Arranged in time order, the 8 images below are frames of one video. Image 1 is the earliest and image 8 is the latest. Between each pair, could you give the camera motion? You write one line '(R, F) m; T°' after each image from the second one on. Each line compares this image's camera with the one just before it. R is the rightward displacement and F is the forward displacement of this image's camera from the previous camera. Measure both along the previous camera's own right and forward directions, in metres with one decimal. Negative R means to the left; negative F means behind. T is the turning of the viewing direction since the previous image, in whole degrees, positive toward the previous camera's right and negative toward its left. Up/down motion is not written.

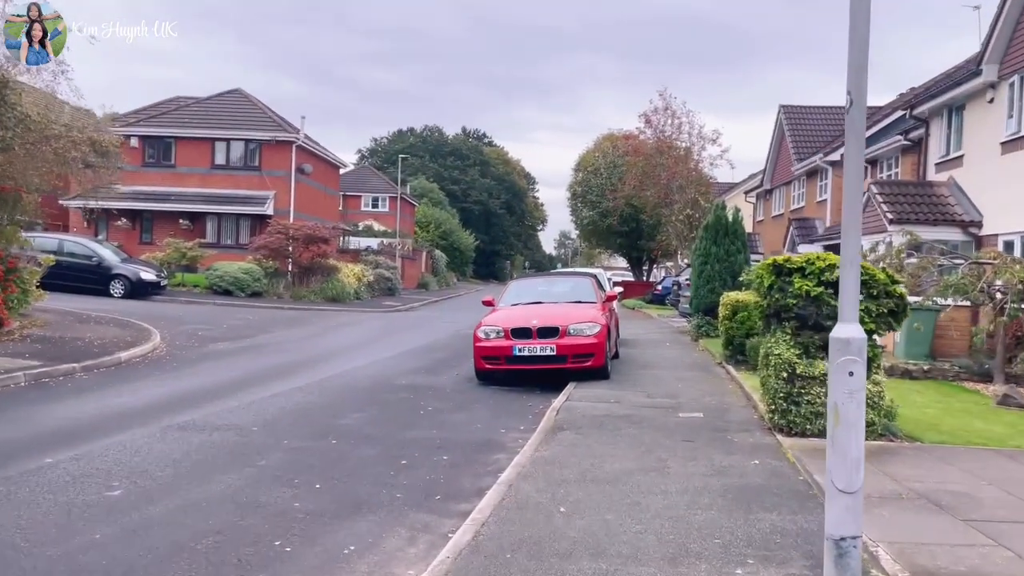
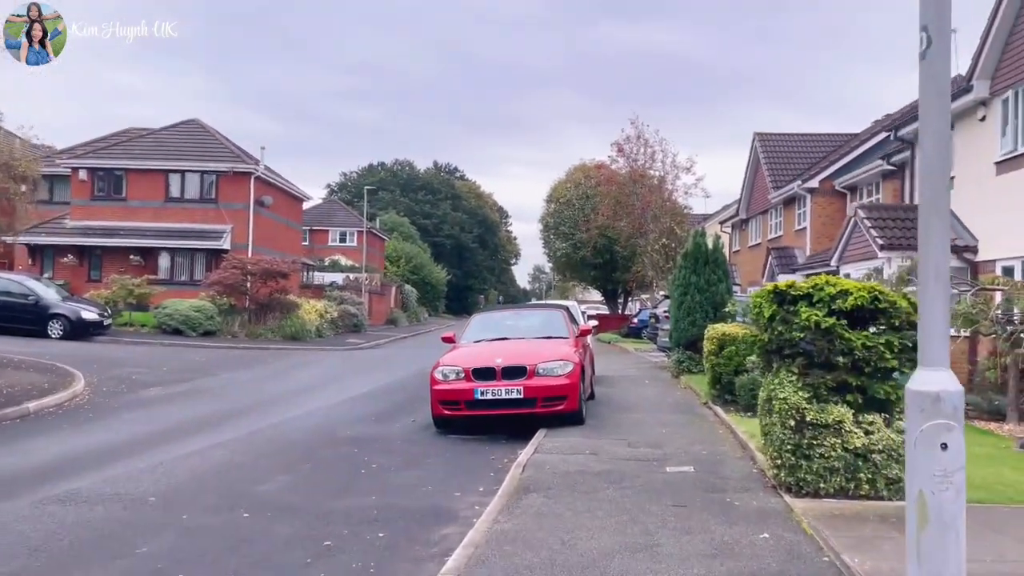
(+0.2, +1.4) m; +2°
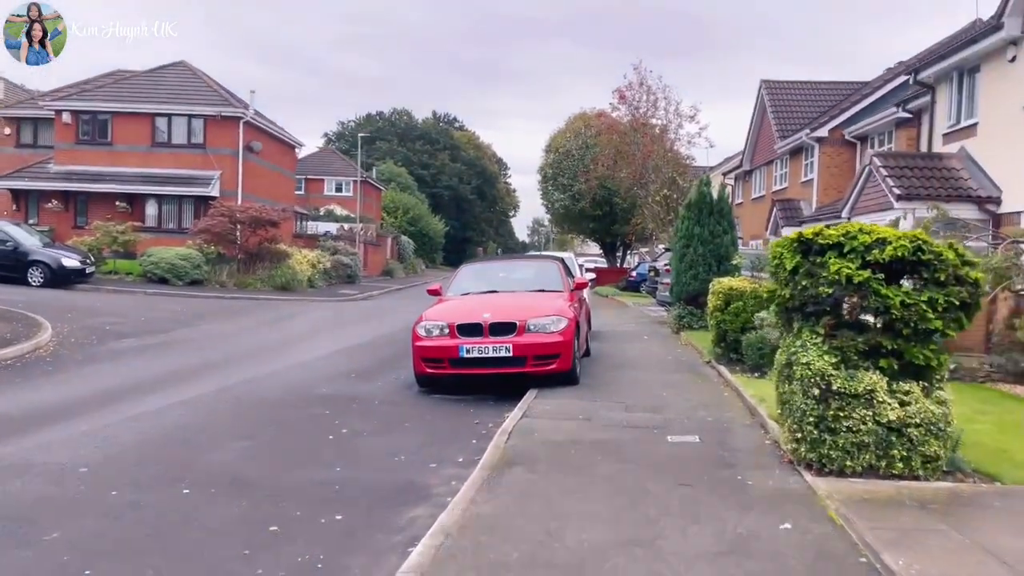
(+0.1, +1.0) m; 0°
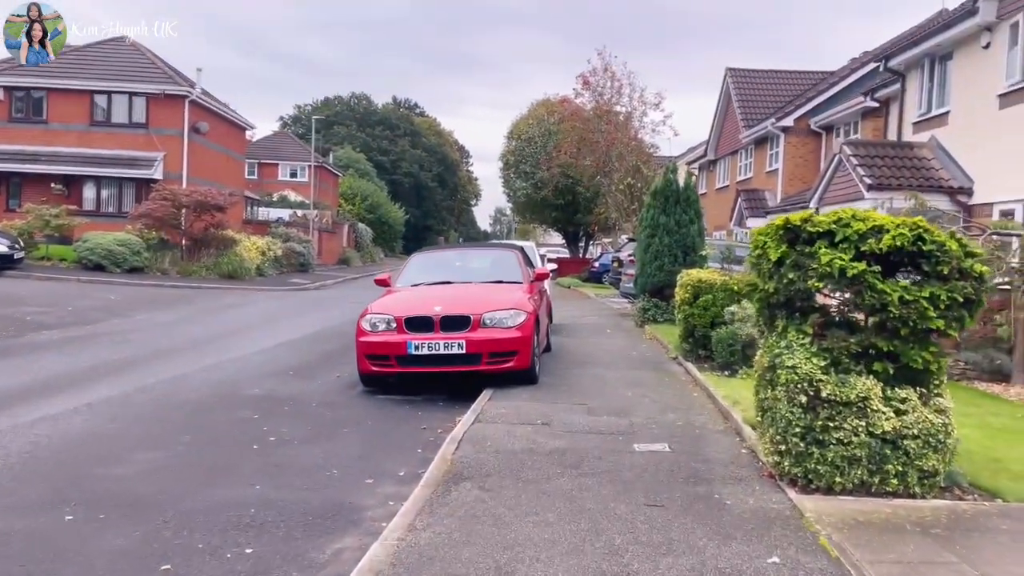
(+0.1, +0.8) m; +3°
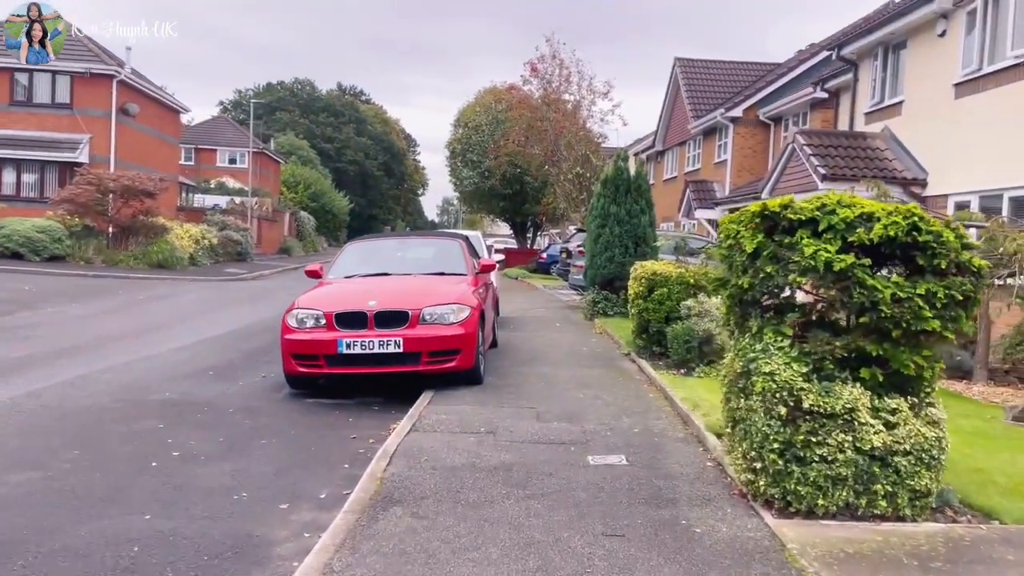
(+0.1, +0.8) m; +4°
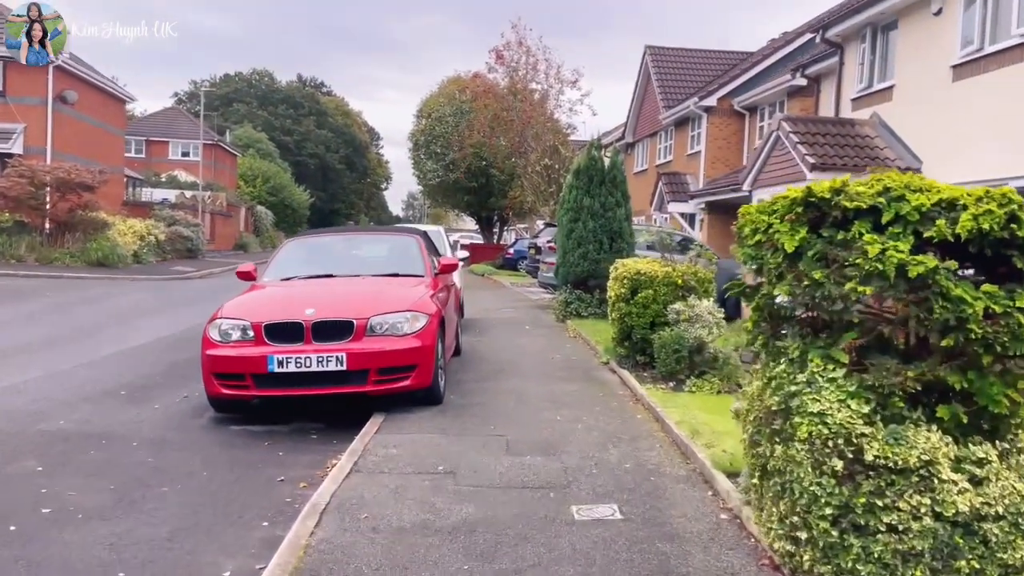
(0.0, +1.3) m; +2°
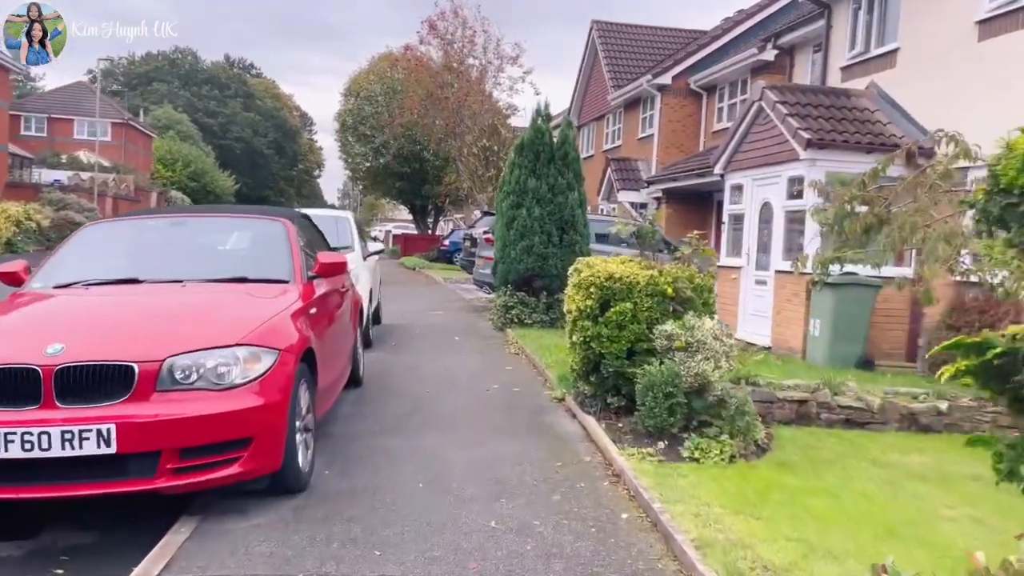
(+0.2, +3.0) m; +4°
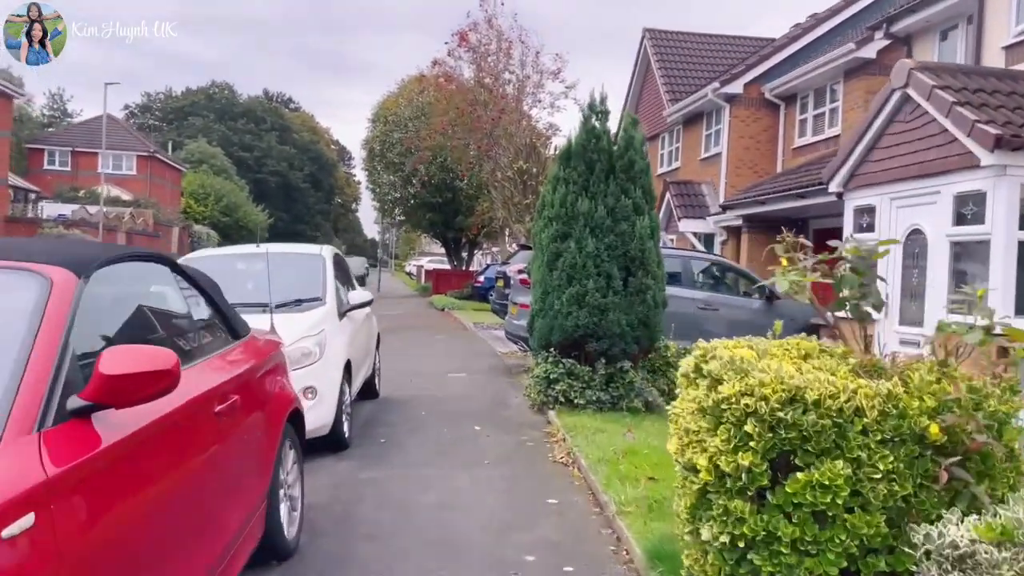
(0.0, +3.6) m; -3°
